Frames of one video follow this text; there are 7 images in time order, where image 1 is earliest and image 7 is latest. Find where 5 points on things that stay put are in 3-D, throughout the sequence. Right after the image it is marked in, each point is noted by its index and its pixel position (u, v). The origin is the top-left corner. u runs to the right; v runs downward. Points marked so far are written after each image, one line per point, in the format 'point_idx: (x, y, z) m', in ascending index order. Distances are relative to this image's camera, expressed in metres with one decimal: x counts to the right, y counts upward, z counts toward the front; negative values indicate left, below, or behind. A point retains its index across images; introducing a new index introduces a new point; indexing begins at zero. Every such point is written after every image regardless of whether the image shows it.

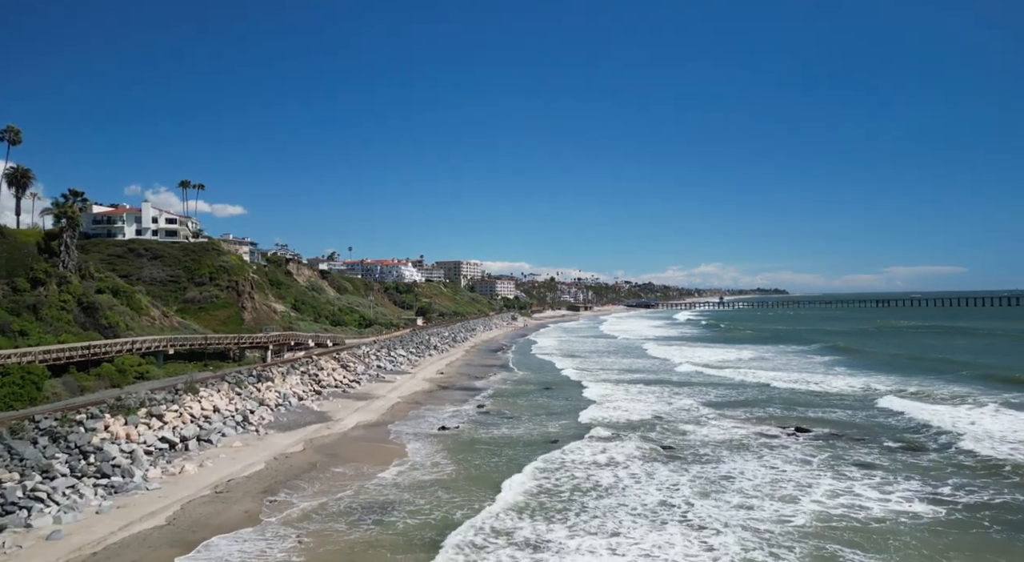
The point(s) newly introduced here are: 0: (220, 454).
0: (-8.3, -4.9, +19.2) m
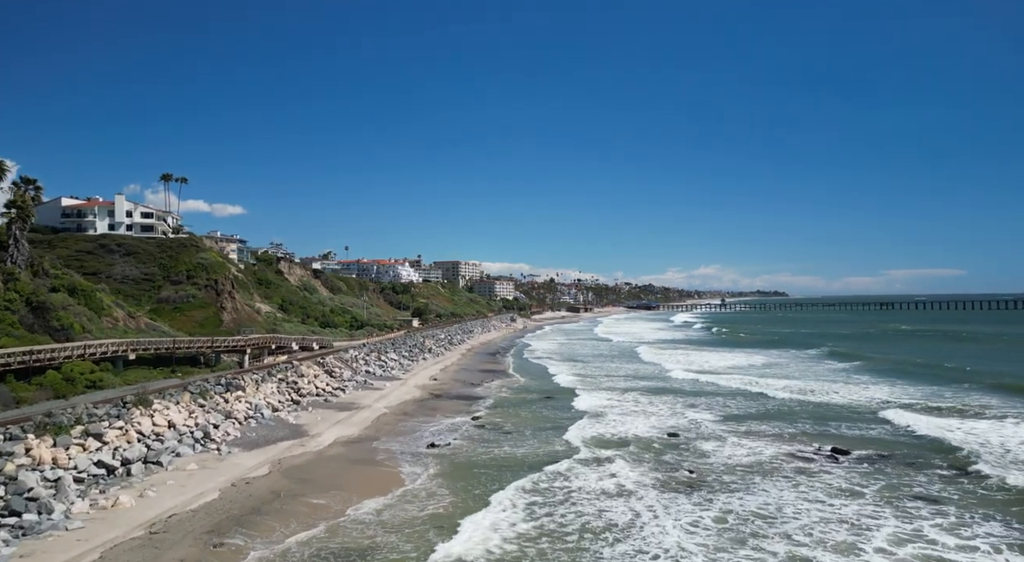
0: (-8.3, -4.8, +16.4) m
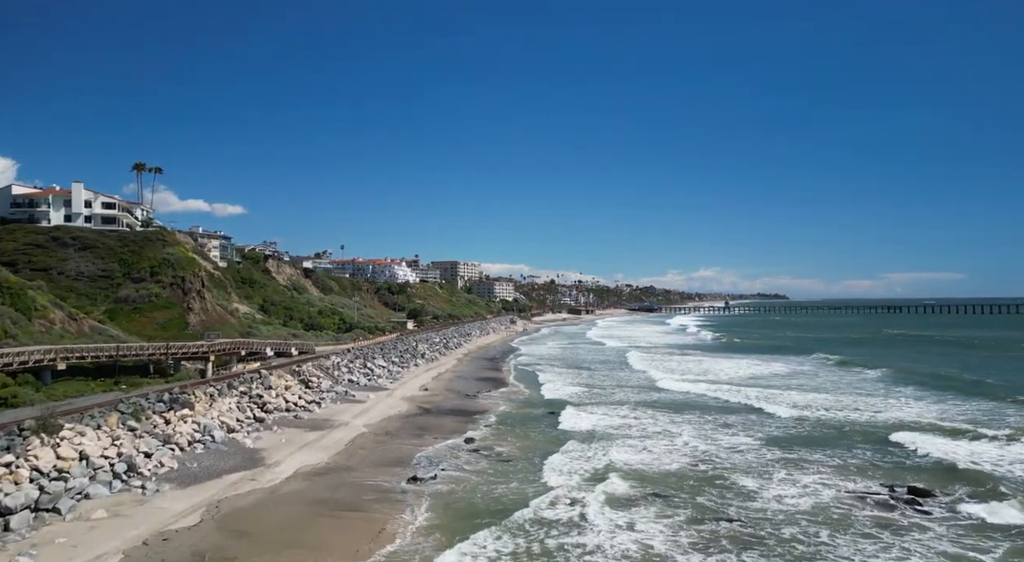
0: (-8.3, -4.7, +12.5) m
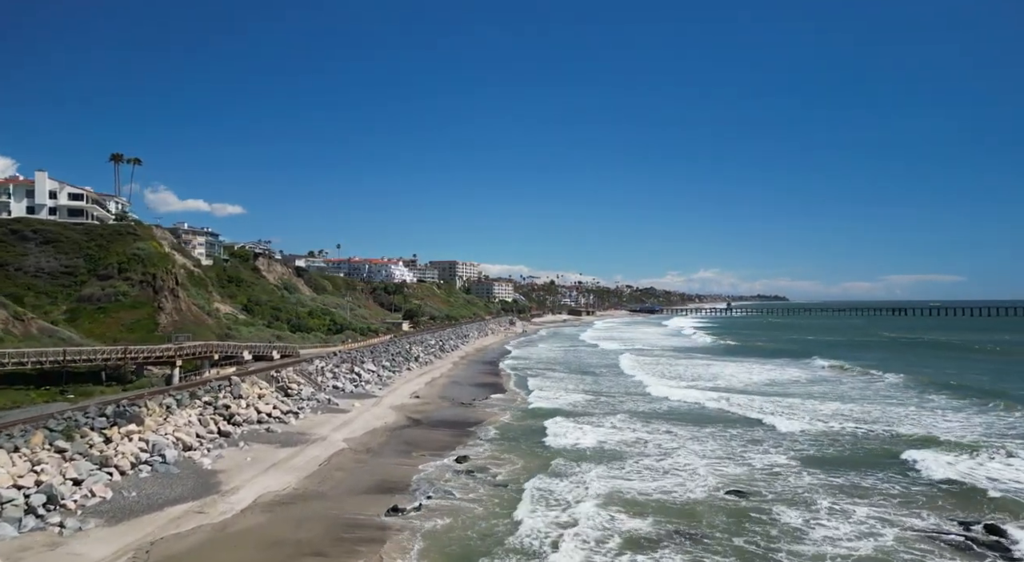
0: (-8.4, -4.6, +9.7) m
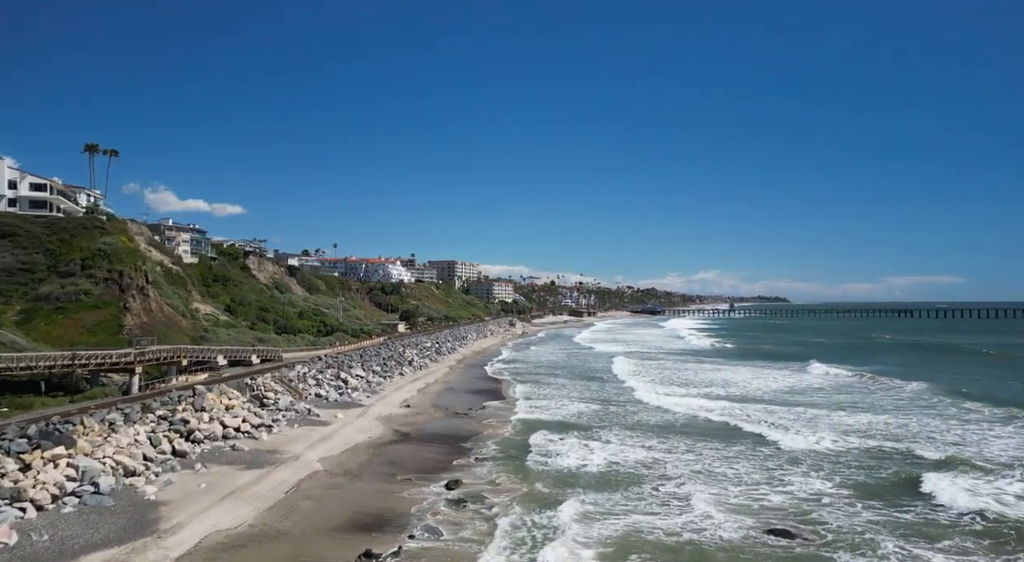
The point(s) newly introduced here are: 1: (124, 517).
0: (-8.4, -4.5, +7.0) m
1: (-7.8, -4.7, +13.6) m
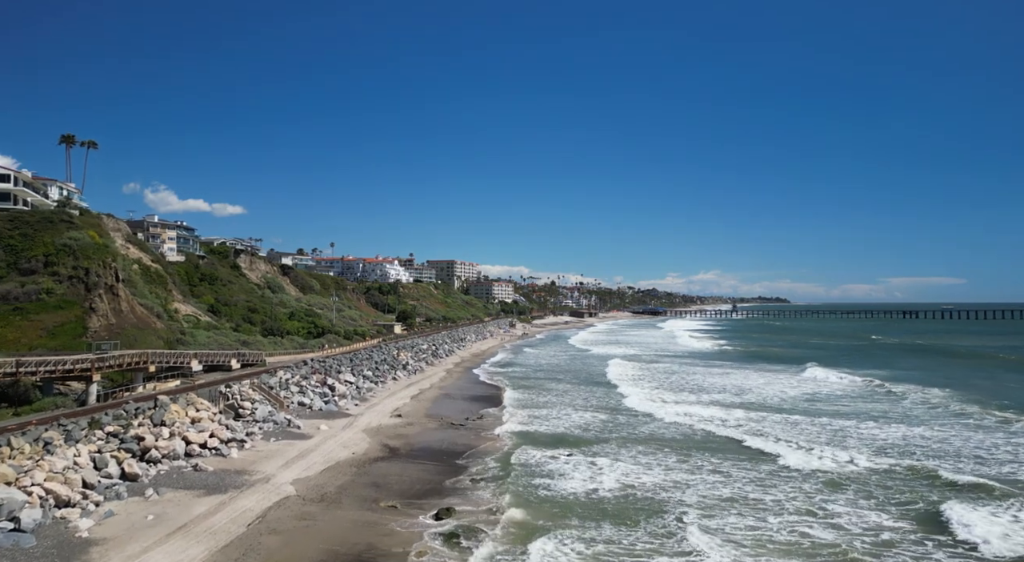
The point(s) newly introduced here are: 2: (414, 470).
0: (-8.4, -4.4, +4.6) m
1: (-7.7, -4.6, +11.2) m
2: (-2.8, -5.3, +19.2) m
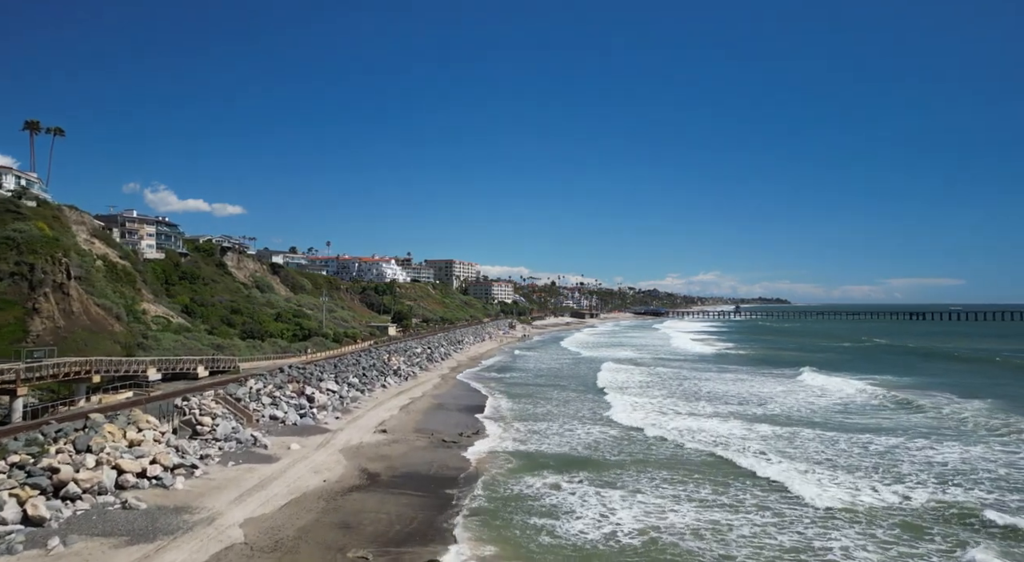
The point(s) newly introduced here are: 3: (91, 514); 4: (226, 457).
0: (-8.4, -4.3, +1.5) m
1: (-7.7, -4.5, +8.1) m
2: (-2.8, -5.3, +16.1) m
3: (-8.2, -4.6, +13.4) m
4: (-7.9, -4.8, +18.8) m
